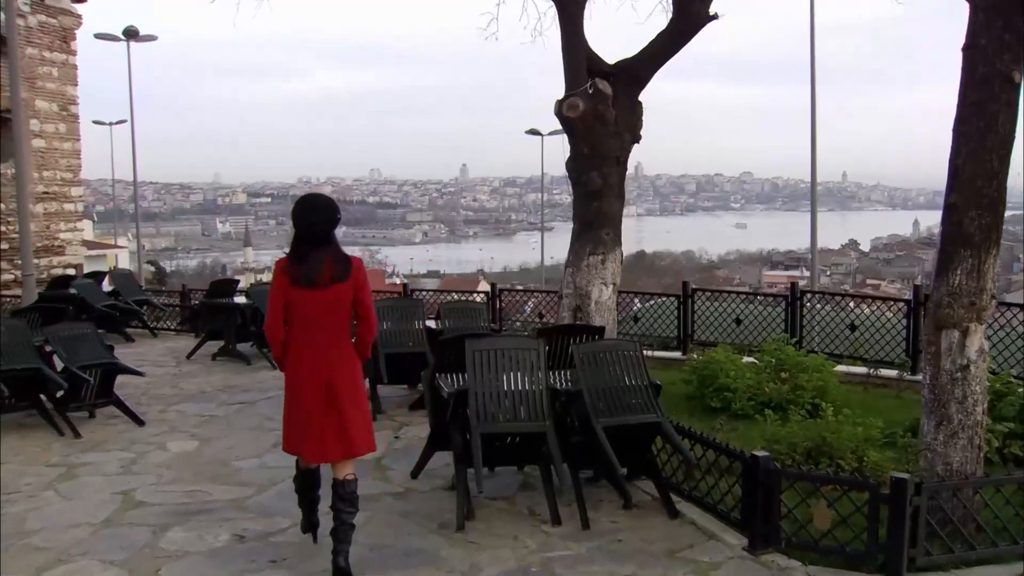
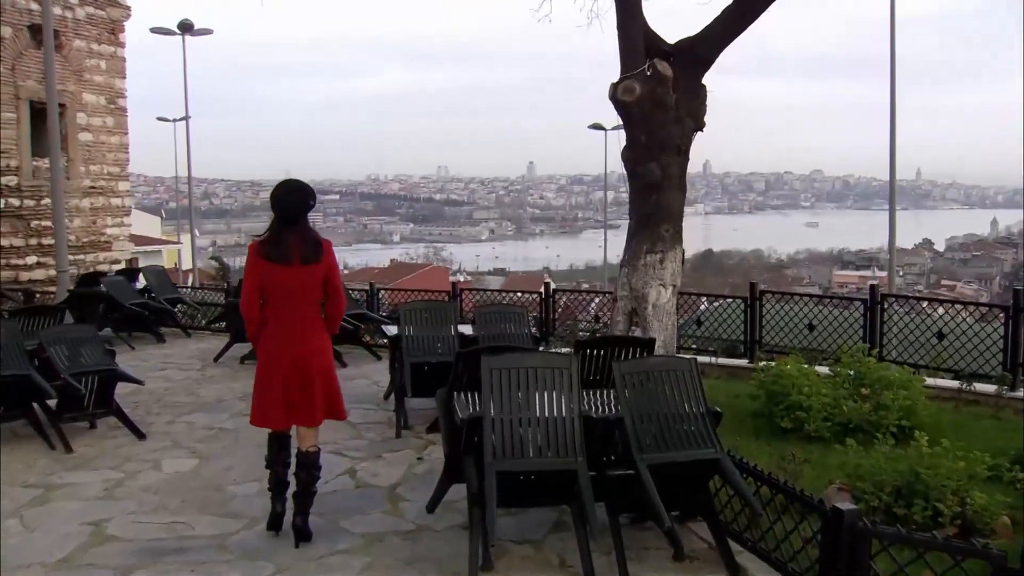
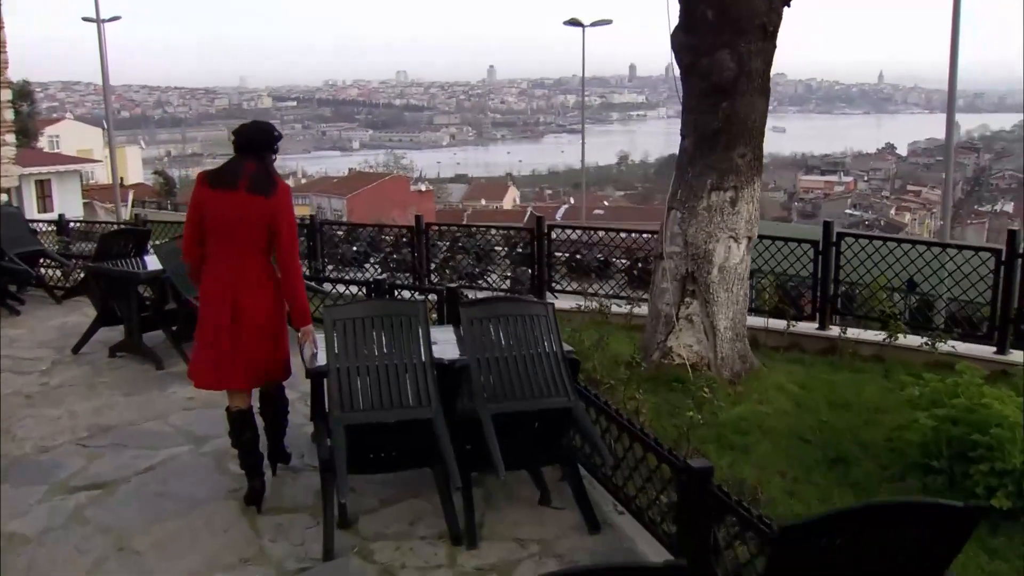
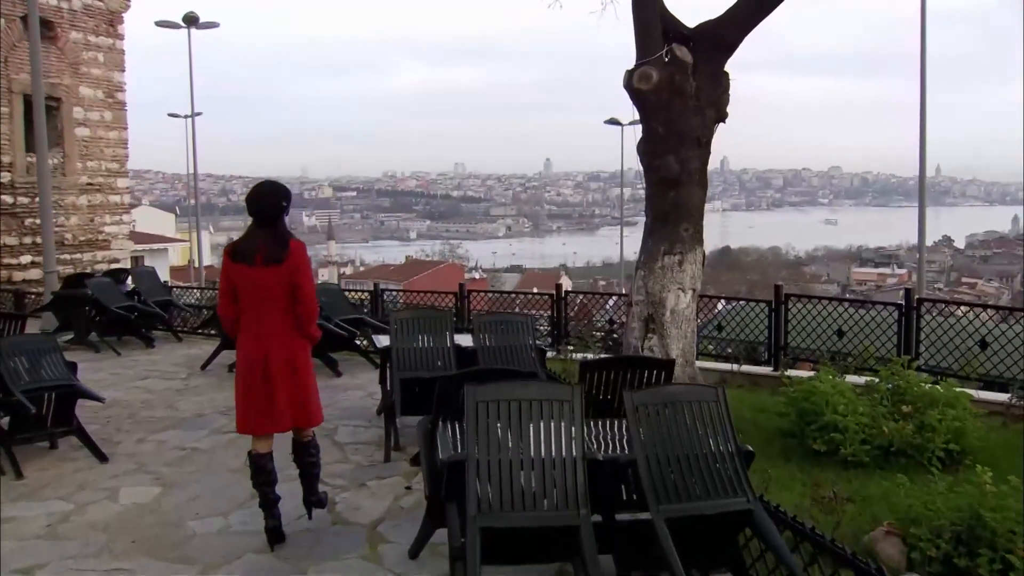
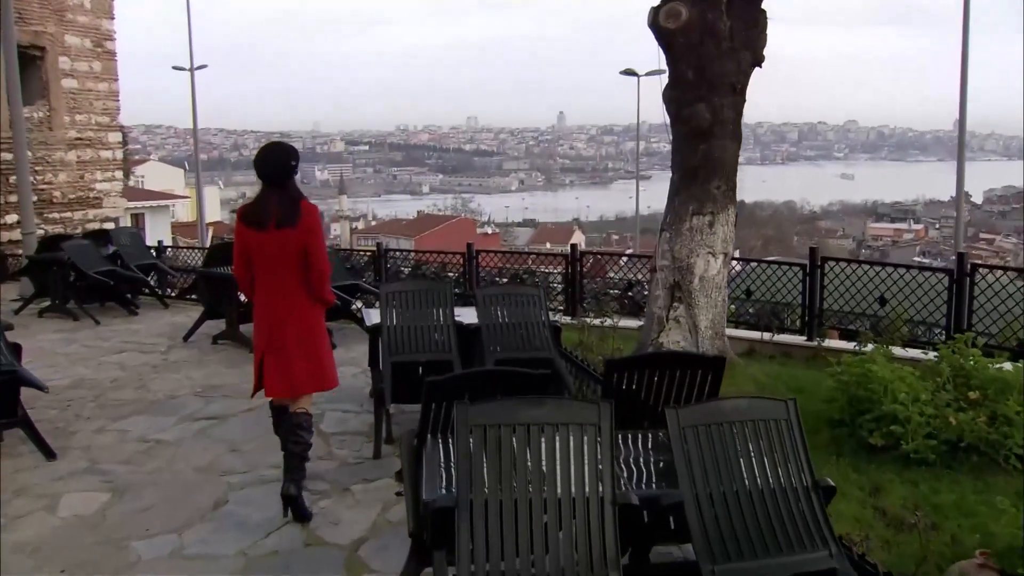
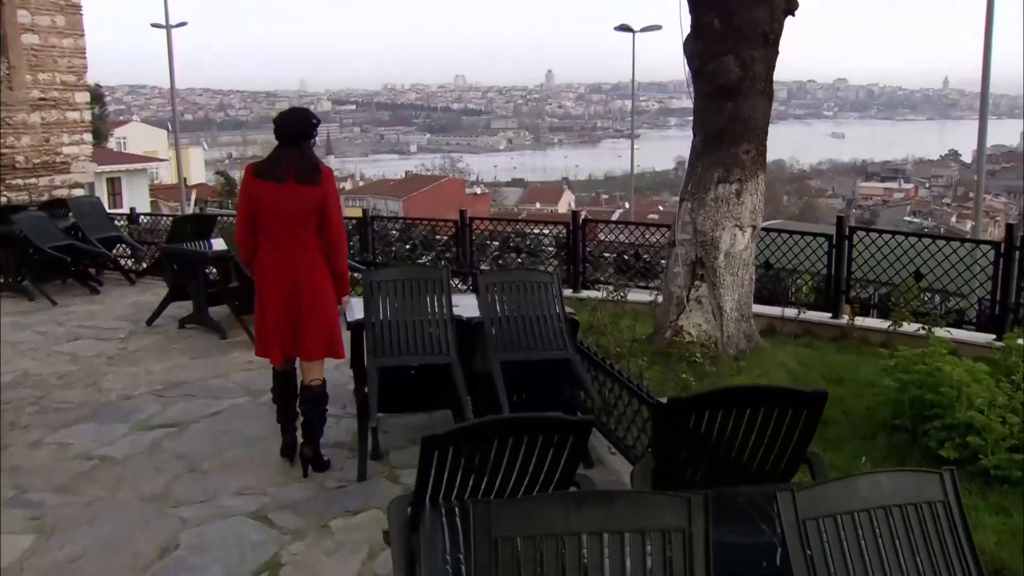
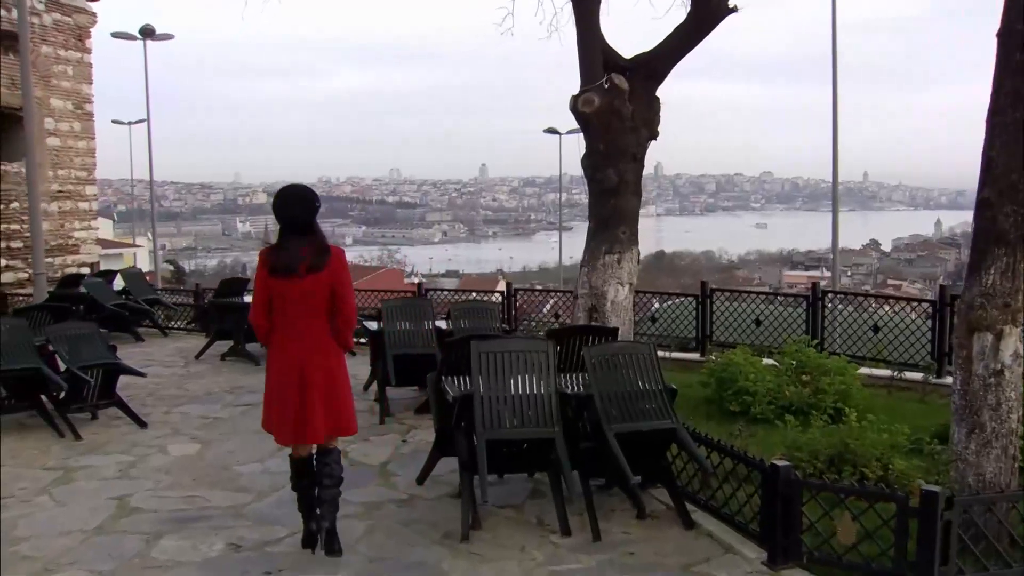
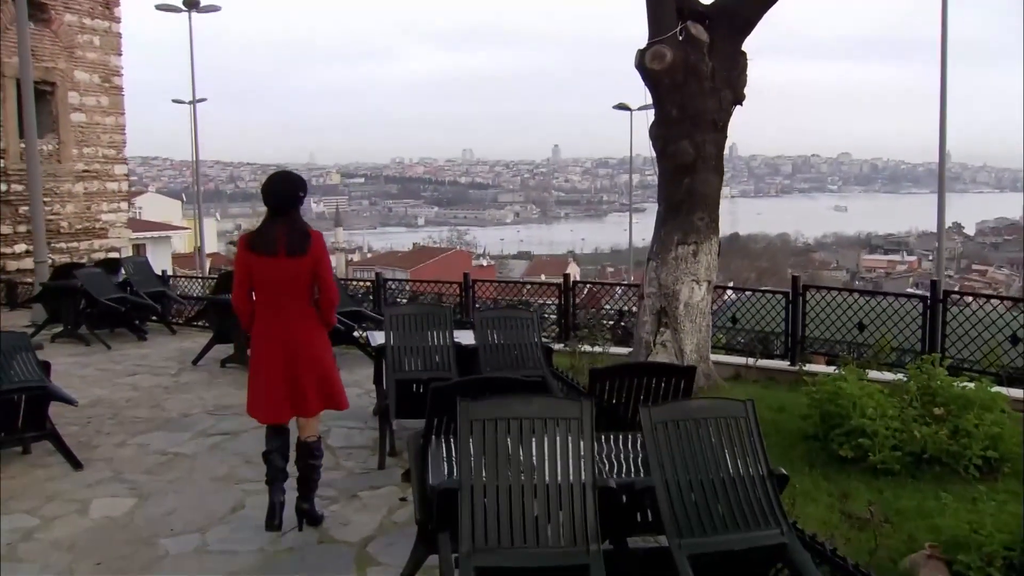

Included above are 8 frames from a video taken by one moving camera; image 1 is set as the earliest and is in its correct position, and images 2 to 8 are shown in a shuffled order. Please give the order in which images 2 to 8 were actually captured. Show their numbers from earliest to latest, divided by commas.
7, 2, 4, 8, 5, 6, 3
